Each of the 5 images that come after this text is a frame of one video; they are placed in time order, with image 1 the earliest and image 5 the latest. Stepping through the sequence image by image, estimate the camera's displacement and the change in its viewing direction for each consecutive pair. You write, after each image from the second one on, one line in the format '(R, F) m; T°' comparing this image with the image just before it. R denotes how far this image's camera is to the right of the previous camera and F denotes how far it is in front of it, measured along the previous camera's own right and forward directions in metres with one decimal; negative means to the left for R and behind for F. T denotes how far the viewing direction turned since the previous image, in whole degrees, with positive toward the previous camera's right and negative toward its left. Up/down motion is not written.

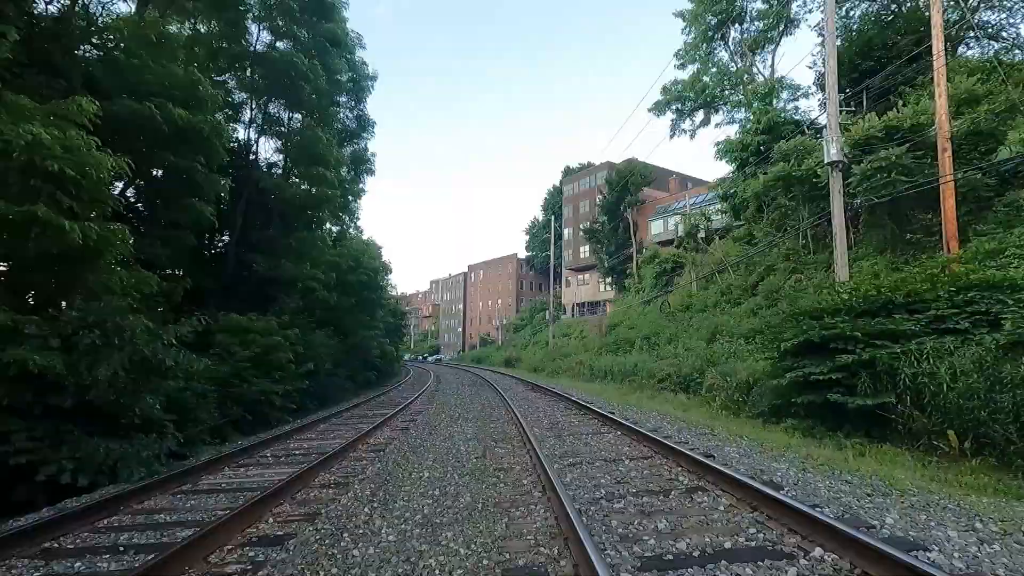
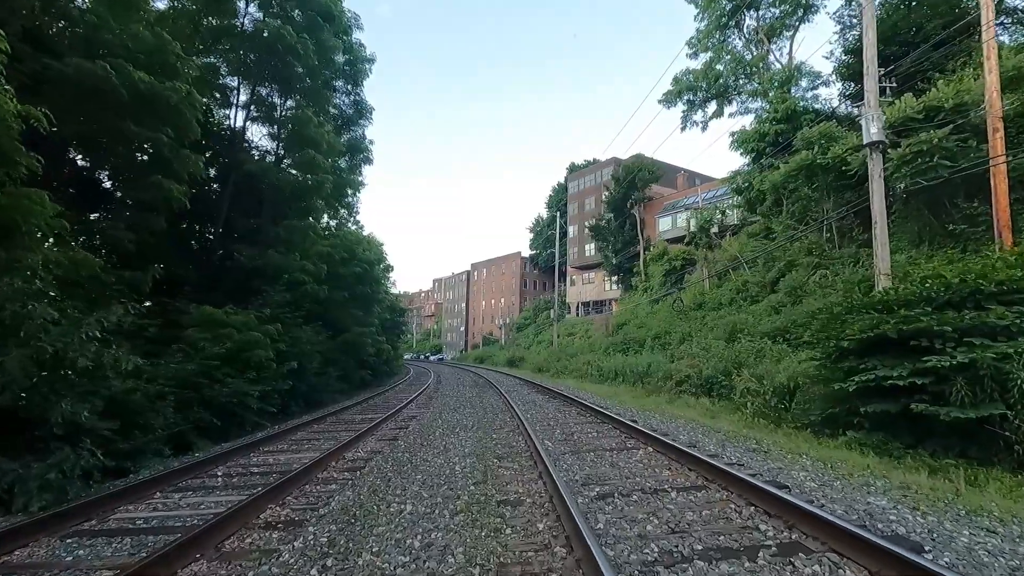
(-0.1, +1.3) m; 0°
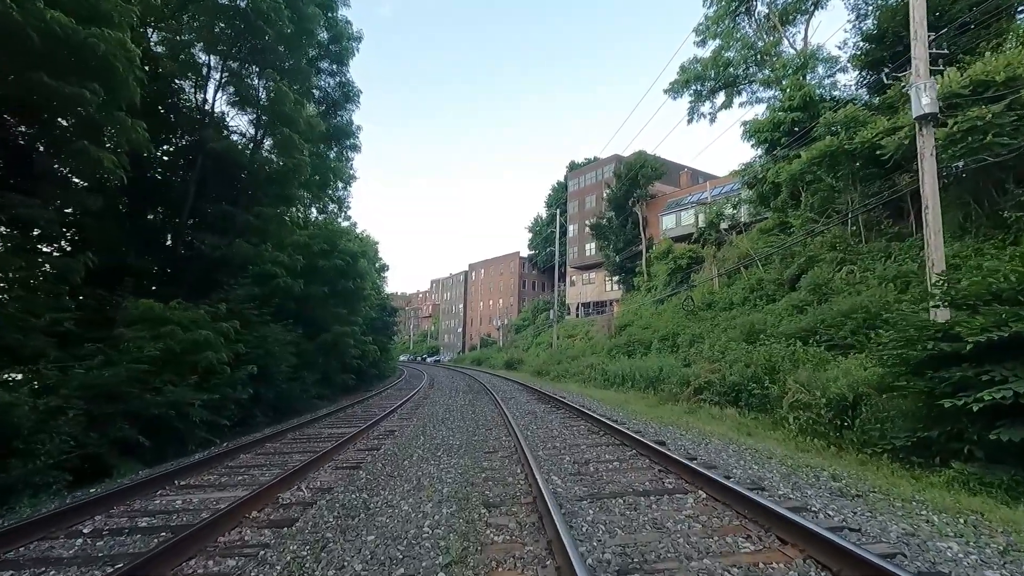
(0.0, +1.7) m; 0°
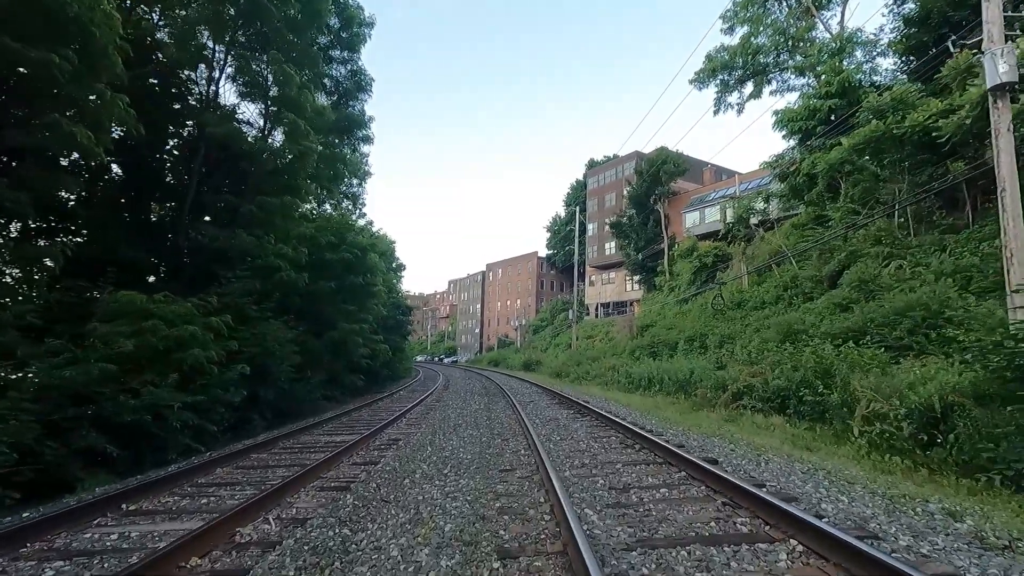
(0.0, +1.0) m; -2°
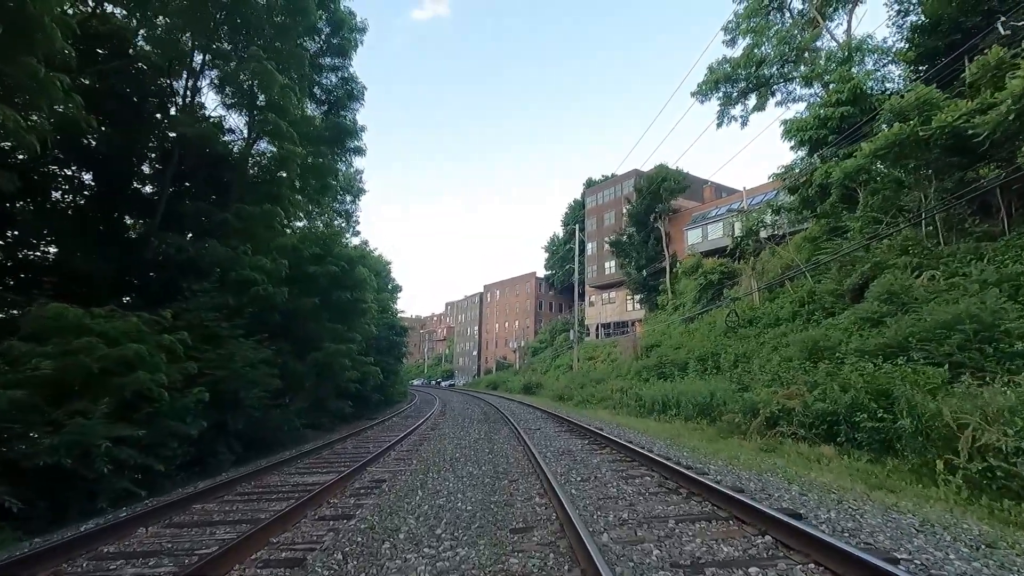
(-0.1, +1.3) m; 0°
